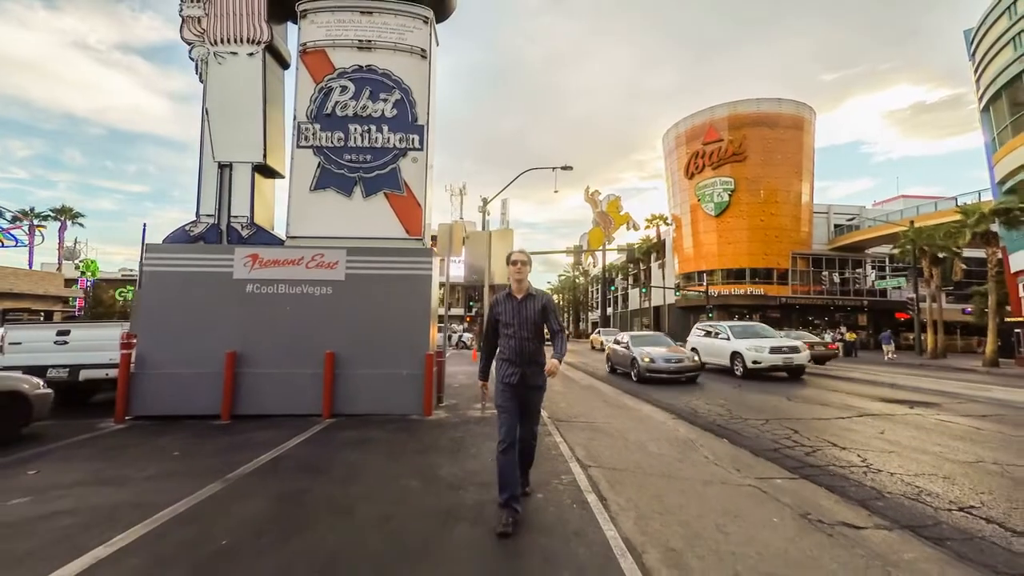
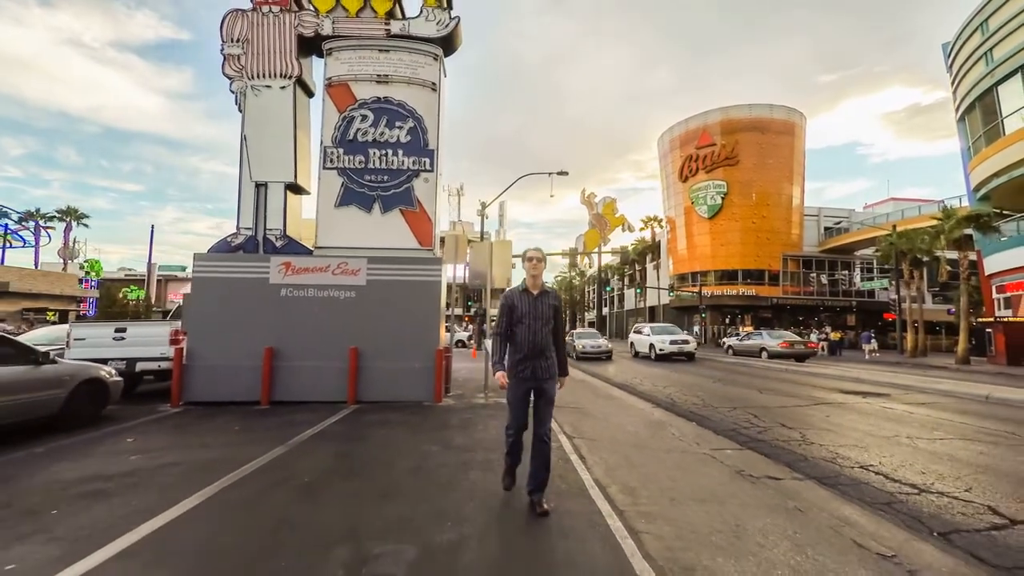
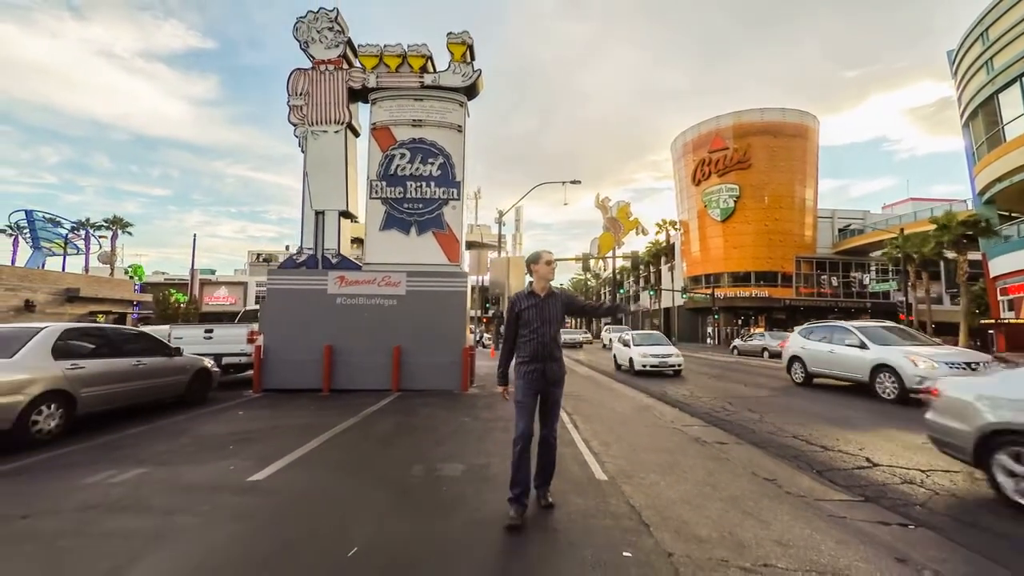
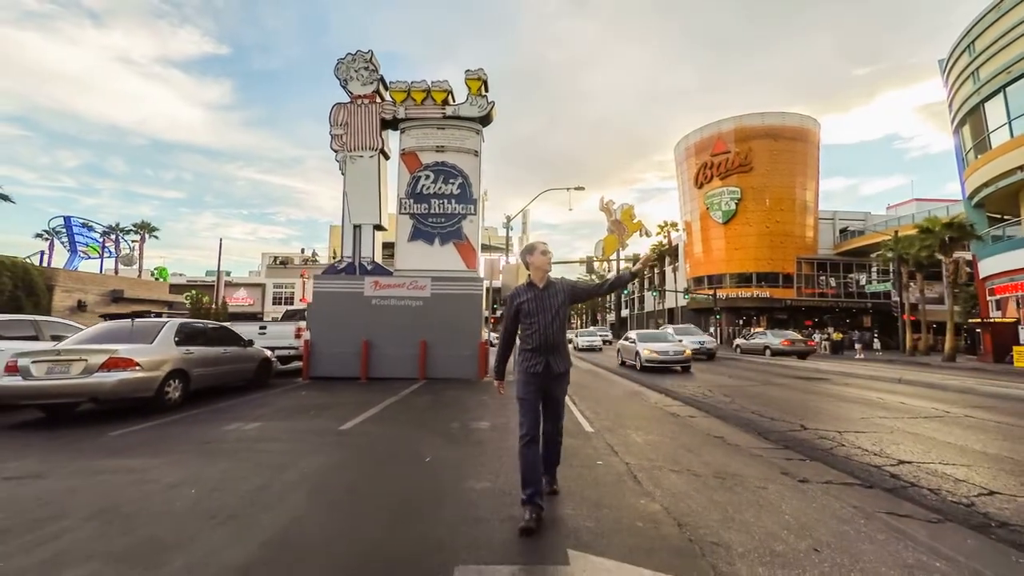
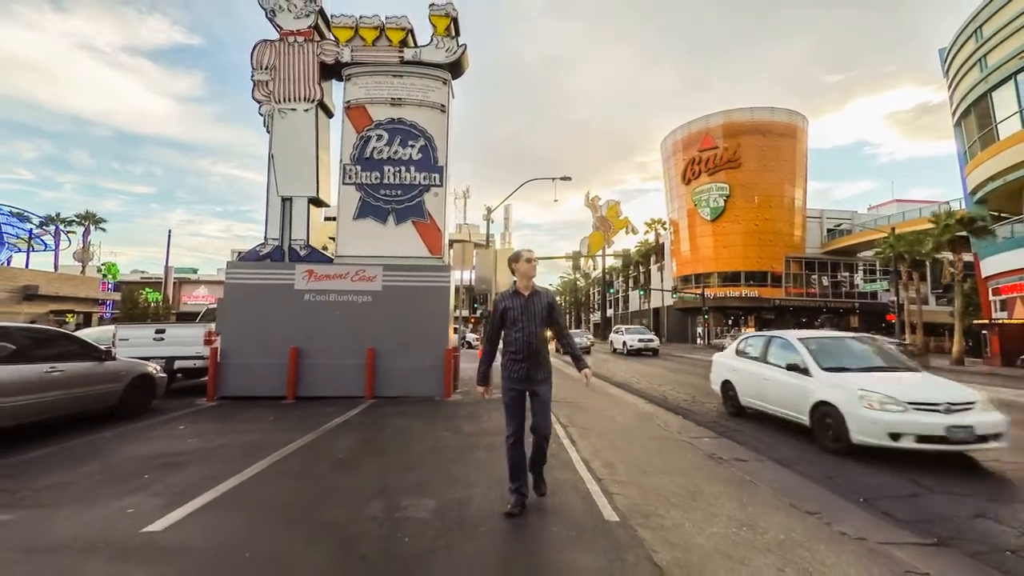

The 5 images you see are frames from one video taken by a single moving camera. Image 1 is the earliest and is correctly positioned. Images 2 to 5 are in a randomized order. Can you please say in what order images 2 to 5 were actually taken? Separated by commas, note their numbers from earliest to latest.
2, 5, 3, 4
